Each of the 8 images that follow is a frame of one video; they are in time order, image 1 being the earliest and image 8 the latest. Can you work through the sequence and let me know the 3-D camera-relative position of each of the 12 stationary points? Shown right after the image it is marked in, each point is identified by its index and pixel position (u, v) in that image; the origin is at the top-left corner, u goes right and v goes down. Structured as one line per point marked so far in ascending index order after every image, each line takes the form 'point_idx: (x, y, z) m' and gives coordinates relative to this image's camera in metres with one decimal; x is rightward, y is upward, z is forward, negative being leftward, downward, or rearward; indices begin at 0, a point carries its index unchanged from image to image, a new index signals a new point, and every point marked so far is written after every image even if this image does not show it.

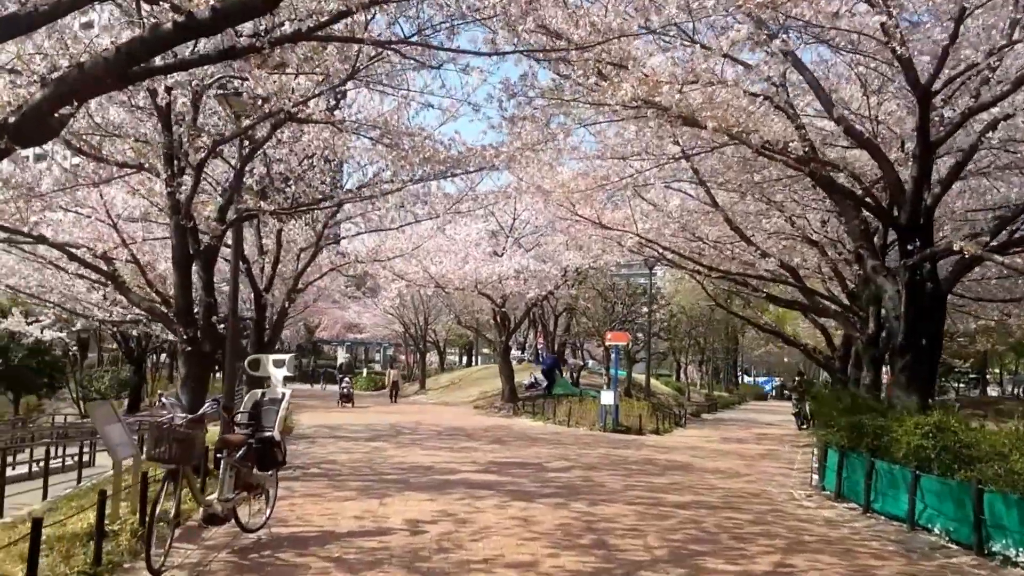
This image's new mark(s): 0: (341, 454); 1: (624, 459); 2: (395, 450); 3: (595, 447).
0: (-1.8, -1.8, +12.7) m
1: (+1.1, -1.7, +11.9) m
2: (-1.3, -1.8, +13.2) m
3: (+1.0, -1.9, +14.0) m
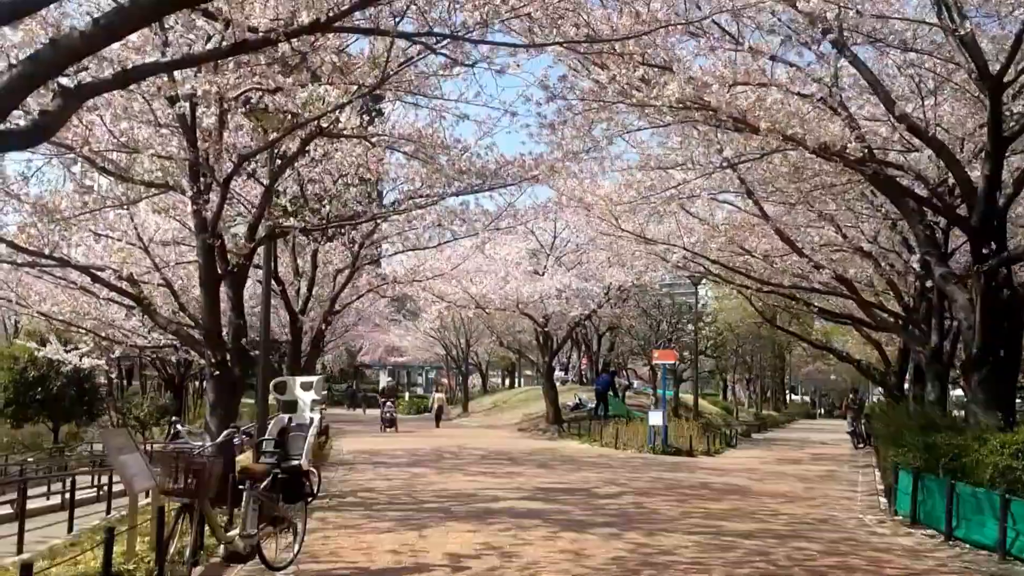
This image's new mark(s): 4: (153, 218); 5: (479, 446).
0: (-1.3, -2.0, +12.2) m
1: (+1.6, -1.9, +11.3) m
2: (-0.8, -2.0, +12.6) m
3: (+1.5, -2.1, +13.3) m
4: (-4.2, +0.8, +13.8) m
5: (-0.5, -2.5, +18.8) m
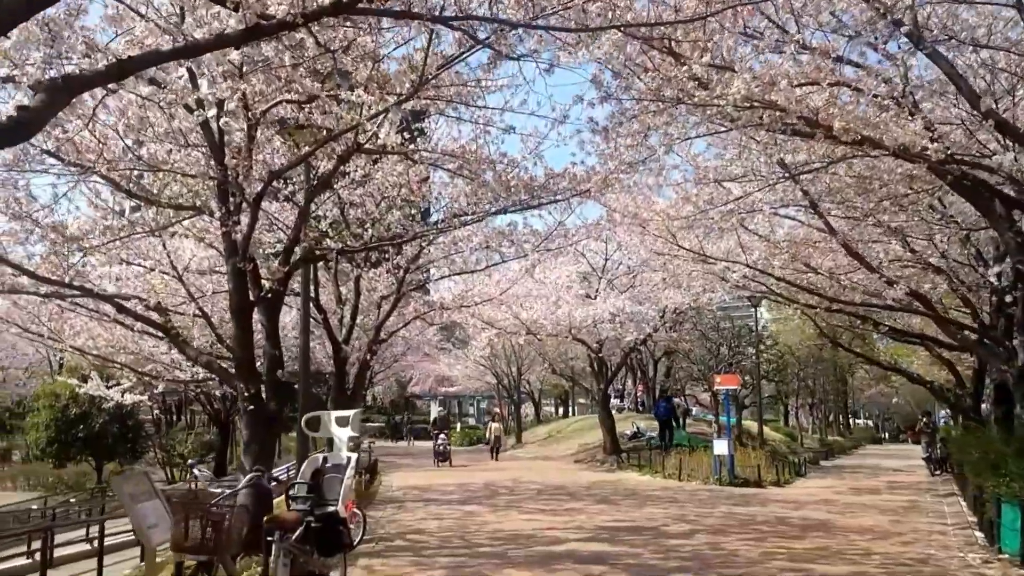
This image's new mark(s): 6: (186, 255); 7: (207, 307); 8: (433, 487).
0: (-0.7, -2.2, +11.4) m
1: (+2.1, -2.0, +10.4) m
2: (-0.2, -2.3, +11.8) m
3: (+2.2, -2.3, +12.4) m
4: (-3.6, +0.5, +13.2) m
5: (+0.4, -2.9, +18.0) m
6: (-3.6, +0.4, +13.3) m
7: (-3.8, -0.2, +14.6) m
8: (-1.1, -2.8, +16.8) m
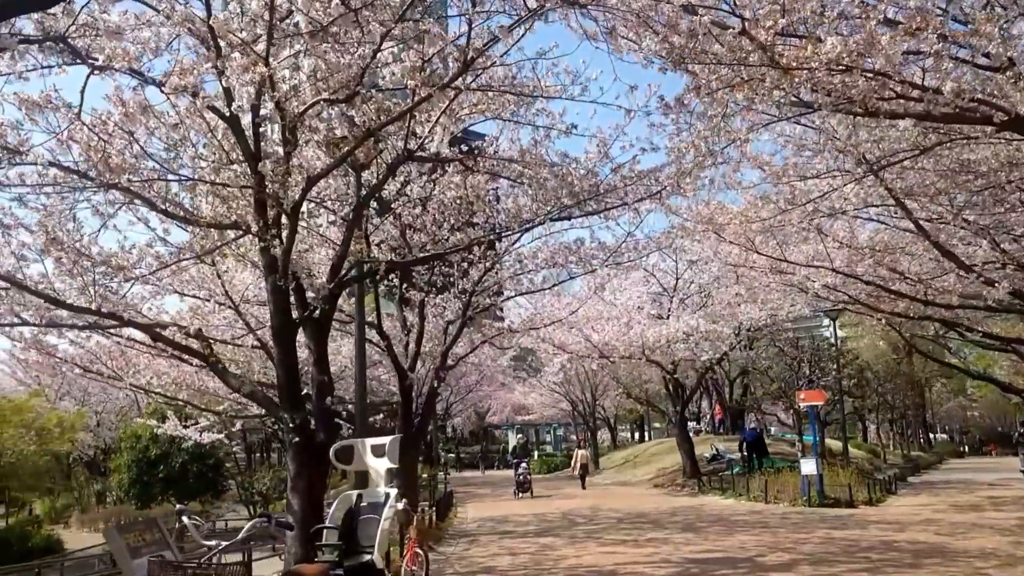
0: (0.0, -2.4, +10.6) m
1: (+2.7, -2.1, +9.4) m
2: (+0.5, -2.4, +10.9) m
3: (+2.9, -2.4, +11.4) m
4: (-2.9, +0.2, +12.6) m
5: (+1.5, -3.2, +17.1) m
6: (-2.9, 0.0, +12.7) m
7: (-2.9, -0.6, +14.0) m
8: (-0.1, -3.1, +15.9) m
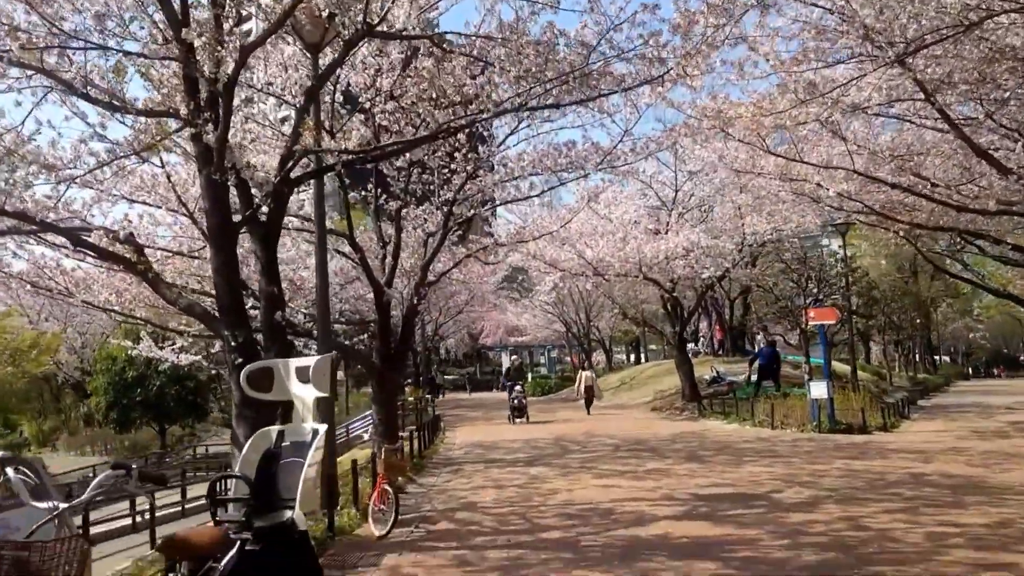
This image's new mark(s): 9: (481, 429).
0: (-0.2, -1.6, +9.5) m
1: (+2.6, -1.4, +8.4) m
2: (+0.4, -1.6, +9.9) m
3: (+2.8, -1.5, +10.4) m
4: (-3.0, +1.0, +11.4) m
5: (+1.3, -2.0, +16.1) m
6: (-3.1, +0.9, +11.4) m
7: (-3.1, +0.4, +12.8) m
8: (-0.2, -2.0, +14.9) m
9: (-0.6, -2.3, +19.6) m
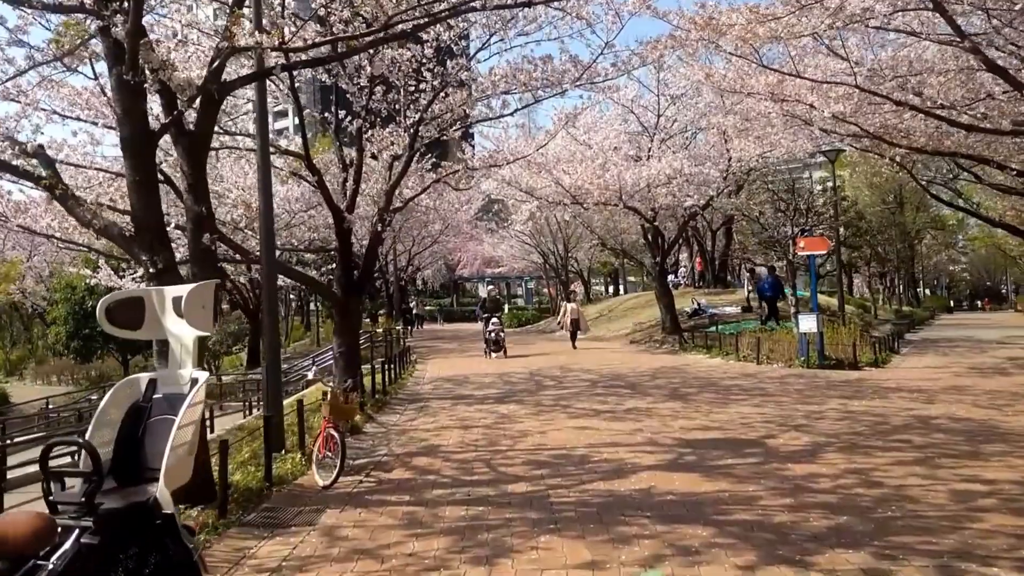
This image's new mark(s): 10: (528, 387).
0: (-0.4, -1.0, +8.7) m
1: (+2.4, -0.9, +7.6) m
2: (+0.2, -1.0, +9.1) m
3: (+2.5, -0.9, +9.6) m
4: (-3.3, +1.7, +10.4) m
5: (+1.0, -1.0, +15.3) m
6: (-3.3, +1.6, +10.4) m
7: (-3.4, +1.2, +11.8) m
8: (-0.5, -1.1, +14.2) m
9: (-1.0, -1.2, +18.8) m
10: (+0.2, -1.0, +12.4) m
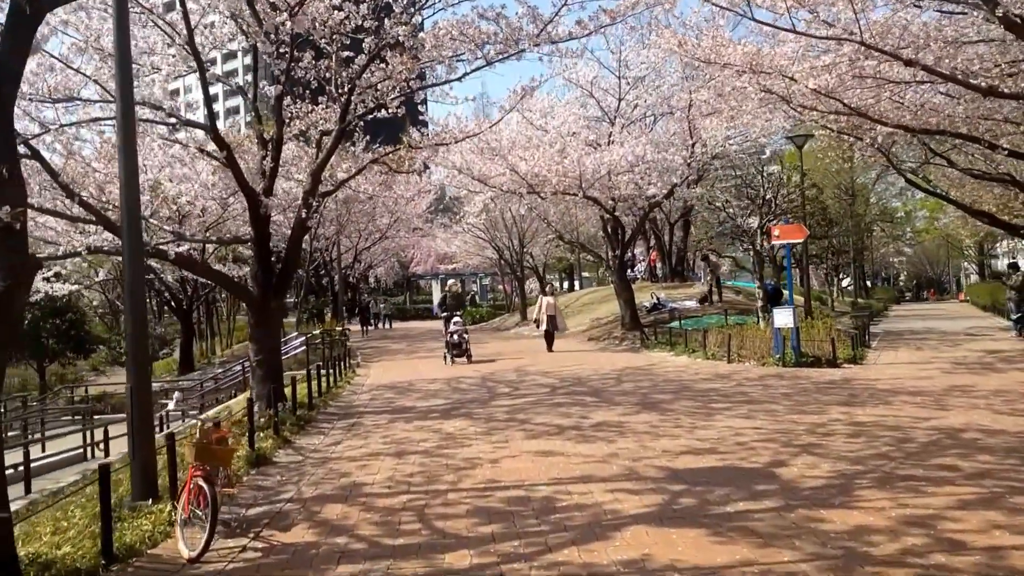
0: (-0.7, -1.0, +7.1) m
1: (+2.1, -0.8, +6.1) m
2: (-0.2, -1.0, +7.5) m
3: (+2.2, -0.8, +8.2) m
4: (-3.7, +1.7, +8.7) m
5: (+0.4, -1.0, +13.8) m
6: (-3.7, +1.6, +8.7) m
7: (-3.8, +1.2, +10.1) m
8: (-1.1, -1.0, +12.6) m
9: (-1.7, -1.1, +17.2) m
10: (-0.3, -1.0, +10.8) m
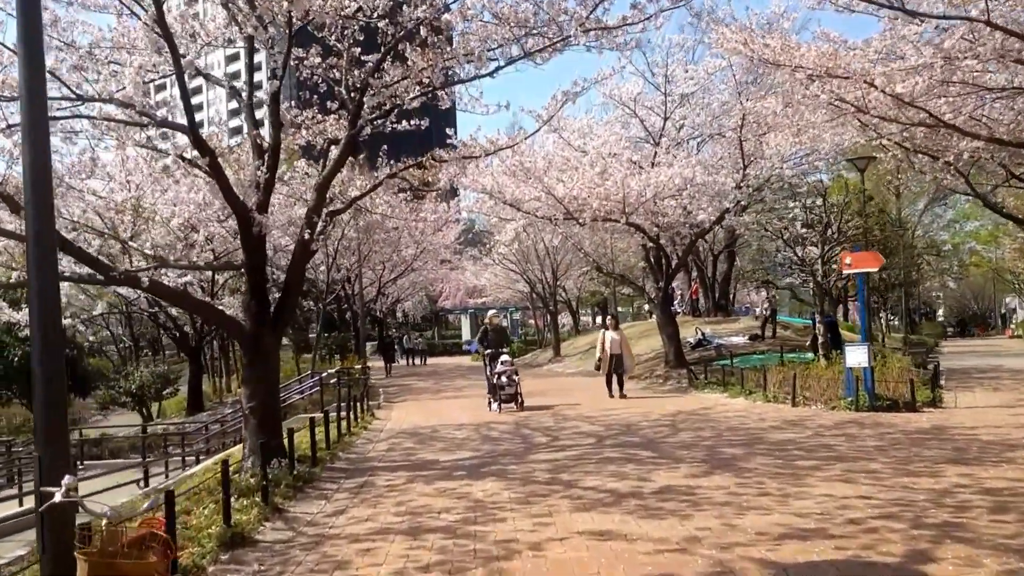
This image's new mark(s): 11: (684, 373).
0: (-0.5, -1.2, +5.6) m
1: (+2.3, -0.9, +4.6) m
2: (0.0, -1.1, +6.0) m
3: (+2.4, -1.0, +6.6) m
4: (-3.4, +1.5, +7.3) m
5: (+0.8, -1.3, +12.2) m
6: (-3.5, +1.4, +7.4) m
7: (-3.5, +0.9, +8.7) m
8: (-0.7, -1.4, +11.0) m
9: (-1.2, -1.6, +15.7) m
10: (0.0, -1.3, +9.3) m
11: (+2.6, -1.2, +17.2) m
